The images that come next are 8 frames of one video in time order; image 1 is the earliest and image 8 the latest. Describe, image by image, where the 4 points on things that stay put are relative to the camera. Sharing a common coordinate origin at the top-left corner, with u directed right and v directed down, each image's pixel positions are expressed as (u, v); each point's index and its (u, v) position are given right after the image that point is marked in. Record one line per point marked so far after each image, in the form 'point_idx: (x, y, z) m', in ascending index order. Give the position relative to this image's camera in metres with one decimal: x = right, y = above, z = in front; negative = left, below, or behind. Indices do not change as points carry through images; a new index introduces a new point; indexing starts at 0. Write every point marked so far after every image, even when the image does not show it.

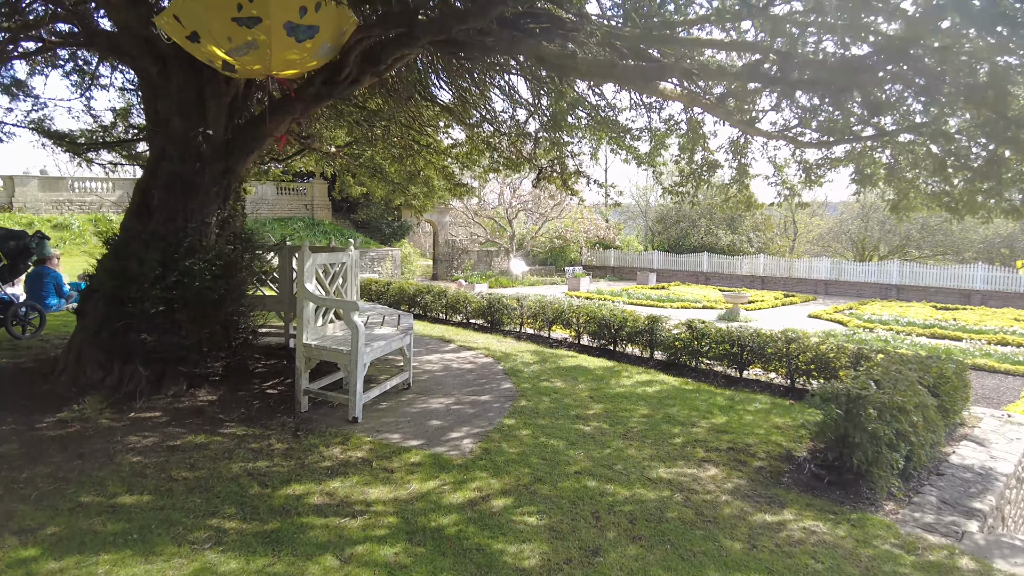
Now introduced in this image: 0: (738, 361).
0: (+2.3, -0.7, +6.7) m
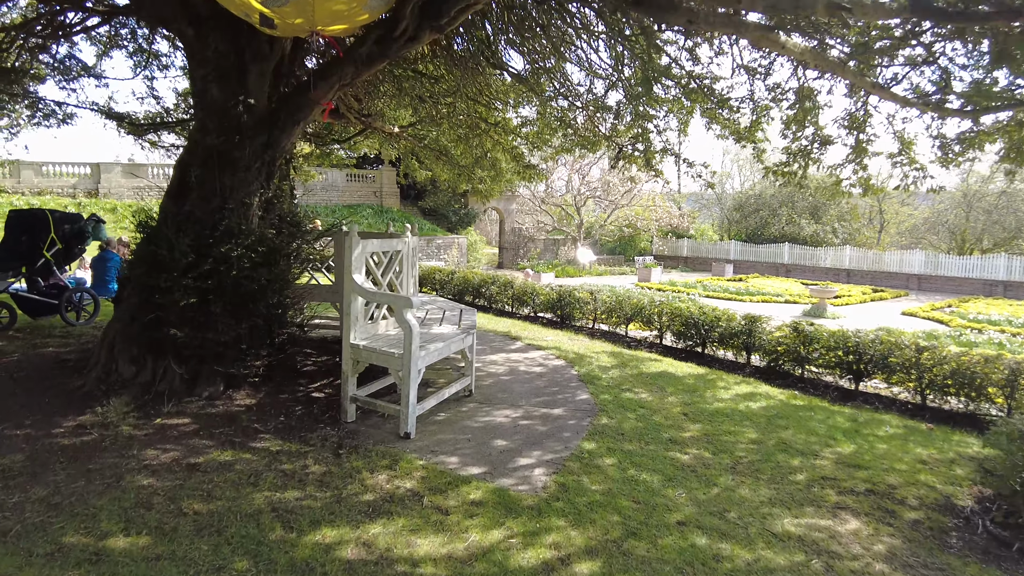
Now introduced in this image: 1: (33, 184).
0: (+3.0, -0.7, +5.7) m
1: (-13.5, +3.0, +18.7) m
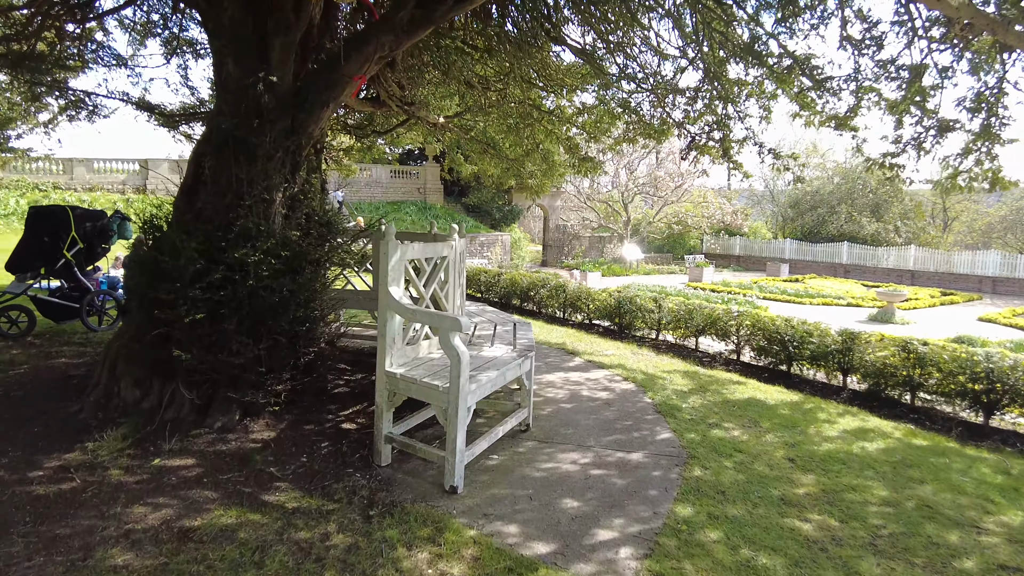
0: (+3.4, -0.8, +4.8) m
1: (-12.2, +3.1, +18.7) m
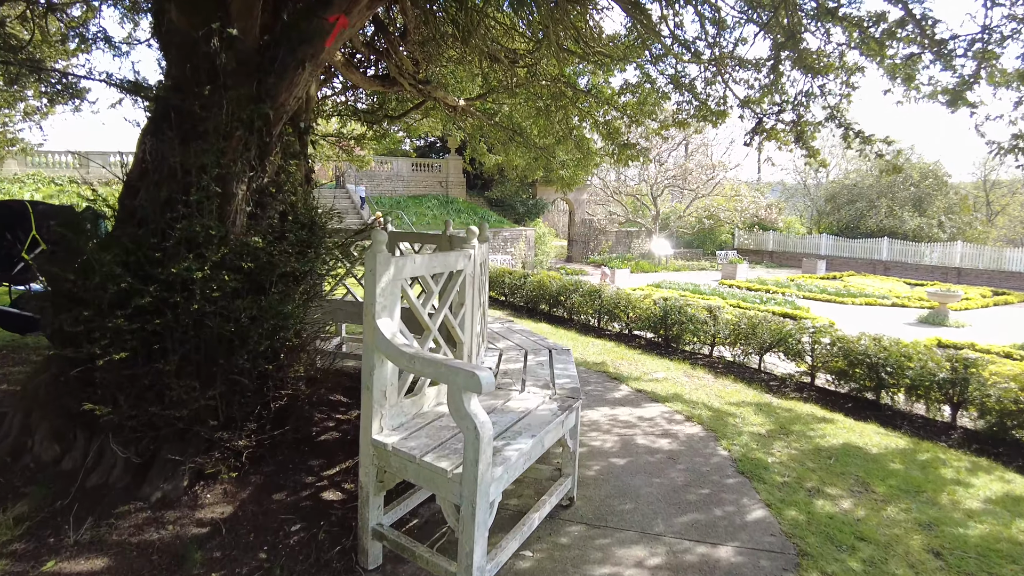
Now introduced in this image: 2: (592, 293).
0: (+3.6, -0.9, +3.7) m
1: (-11.5, +3.2, +18.1) m
2: (+0.9, -0.1, +7.8) m
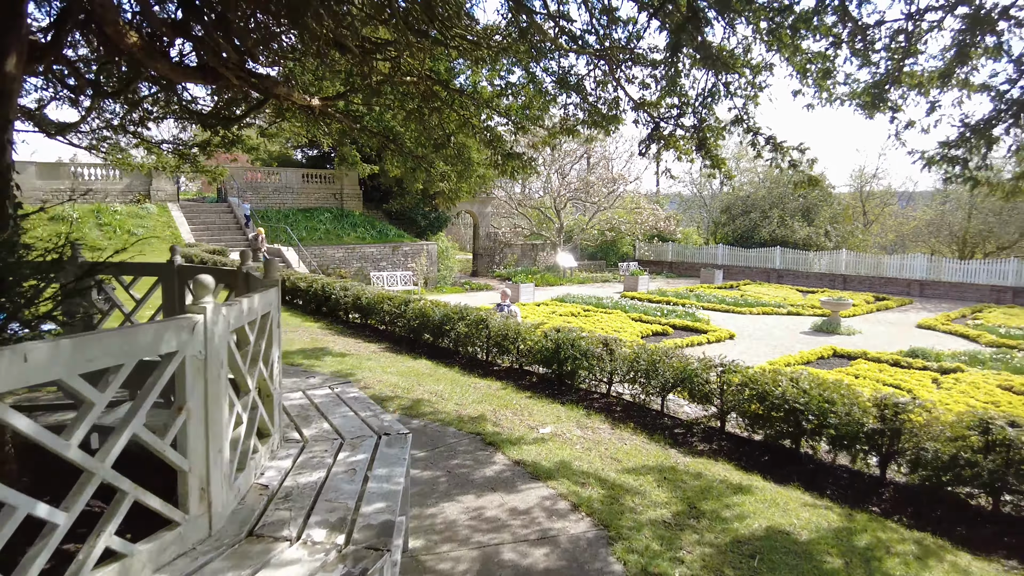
0: (+2.9, -1.1, +3.1) m
1: (-14.2, +2.4, +15.4) m
2: (-0.4, -0.4, +6.8) m
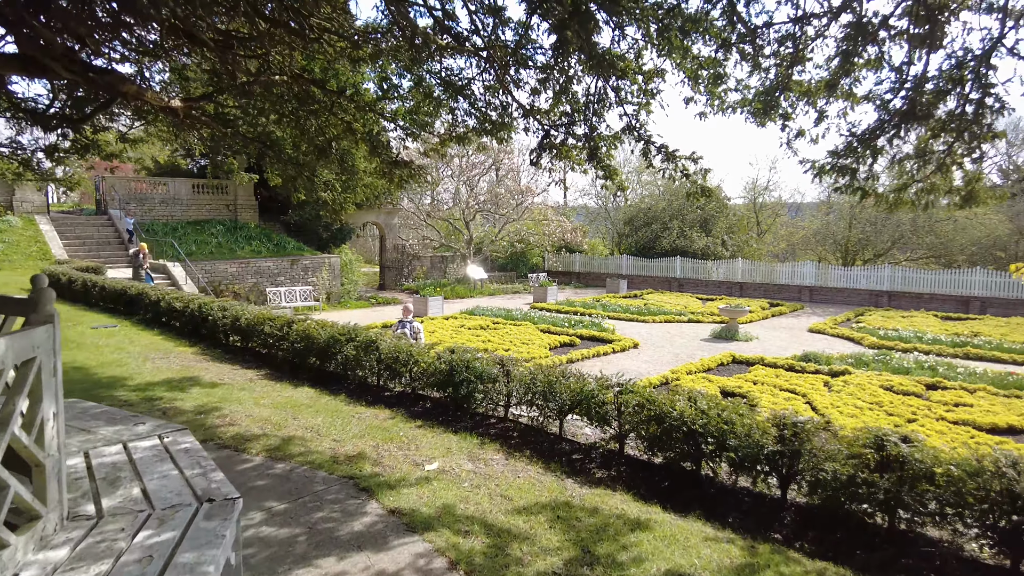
0: (+2.3, -1.2, +3.0) m
1: (-16.3, +1.8, +13.1) m
2: (-1.4, -0.5, +6.3) m
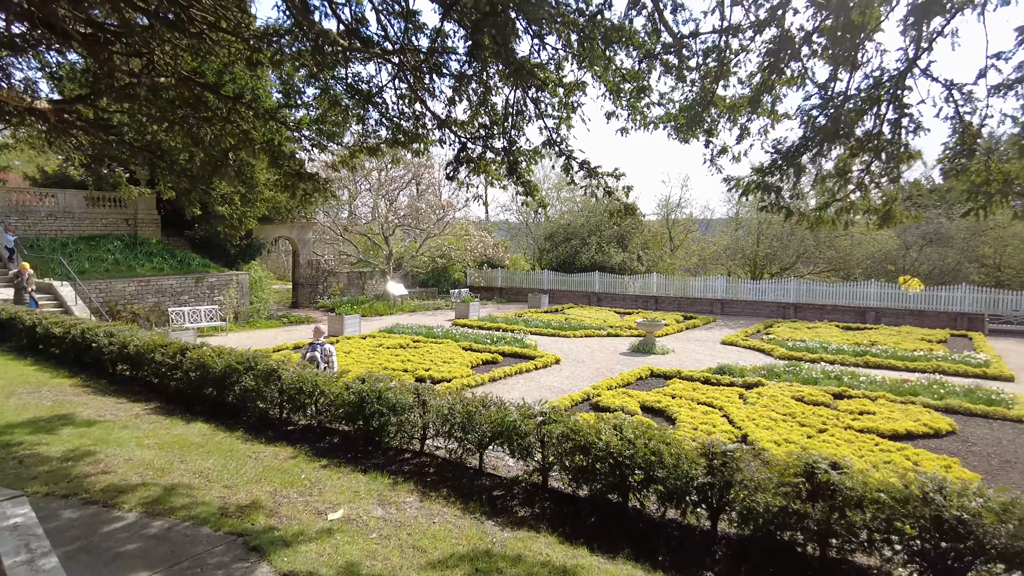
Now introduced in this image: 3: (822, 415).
0: (+2.0, -1.3, +2.9) m
1: (-17.7, +1.3, +10.8) m
2: (-2.1, -0.7, +5.8) m
3: (+3.7, -1.5, +8.0) m
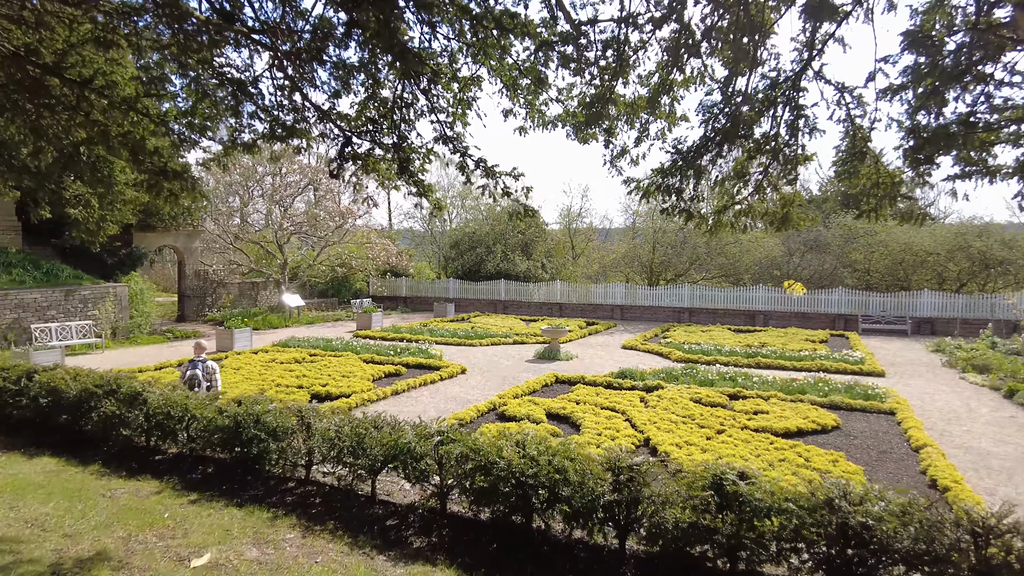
0: (+1.5, -1.3, +2.9) m
1: (-19.1, +1.0, +7.9) m
2: (-3.0, -0.8, +5.1) m
3: (+2.6, -1.6, +8.1) m
